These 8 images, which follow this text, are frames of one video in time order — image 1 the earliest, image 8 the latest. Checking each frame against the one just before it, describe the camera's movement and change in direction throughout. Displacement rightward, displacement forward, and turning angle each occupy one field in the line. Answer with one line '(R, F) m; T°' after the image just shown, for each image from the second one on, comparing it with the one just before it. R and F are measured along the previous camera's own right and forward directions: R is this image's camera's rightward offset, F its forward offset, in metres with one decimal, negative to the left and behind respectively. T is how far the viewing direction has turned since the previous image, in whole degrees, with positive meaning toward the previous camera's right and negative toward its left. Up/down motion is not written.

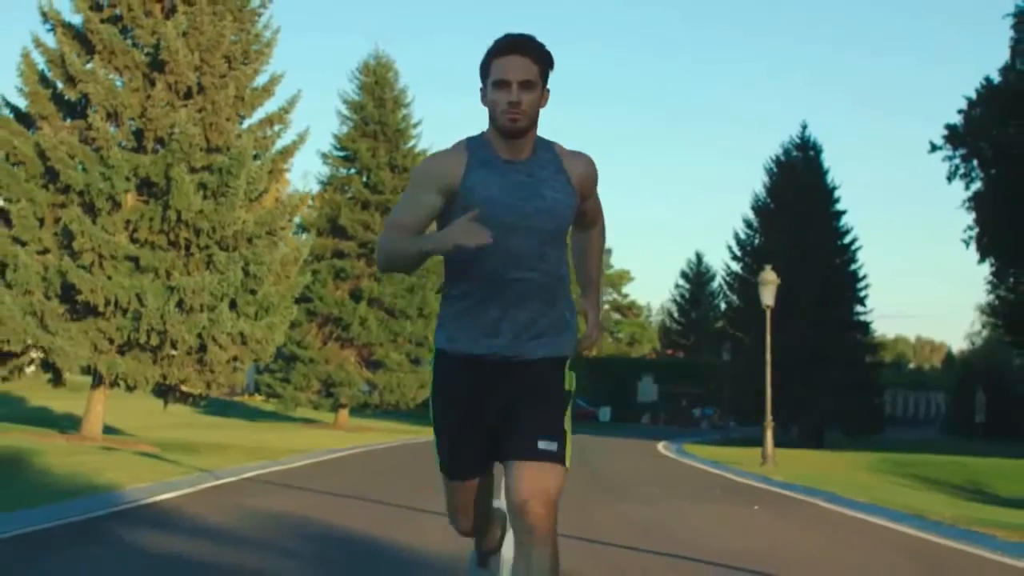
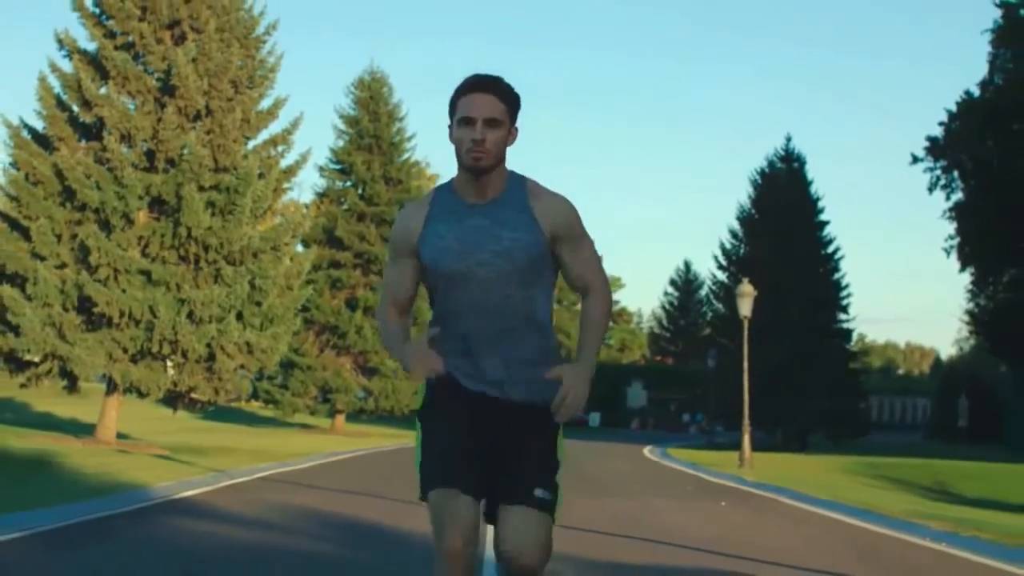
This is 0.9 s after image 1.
(0.0, -1.6) m; 0°
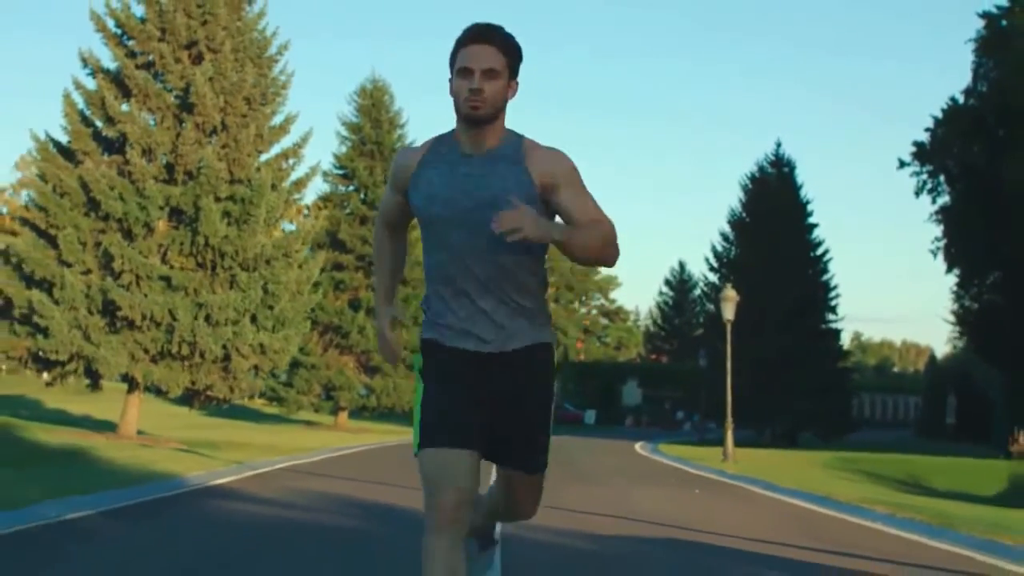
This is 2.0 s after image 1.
(0.0, -1.9) m; 0°
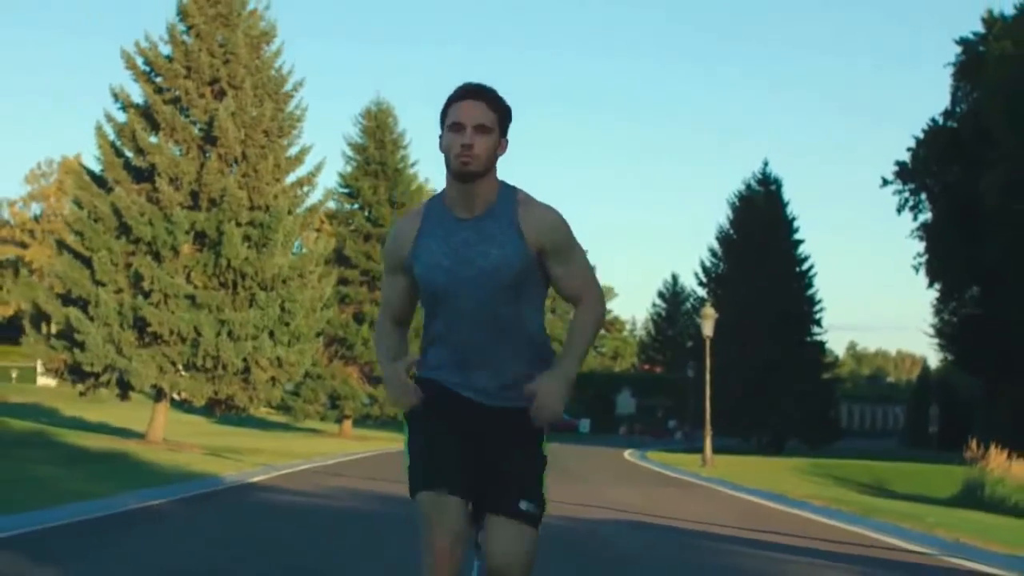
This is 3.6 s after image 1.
(0.0, -2.7) m; 0°
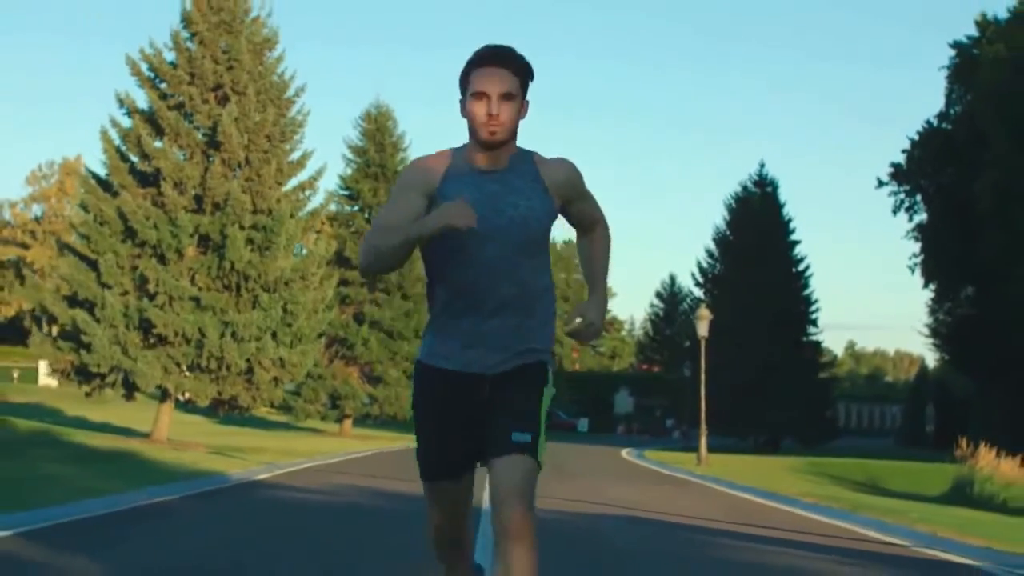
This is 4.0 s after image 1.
(0.0, -0.6) m; 0°
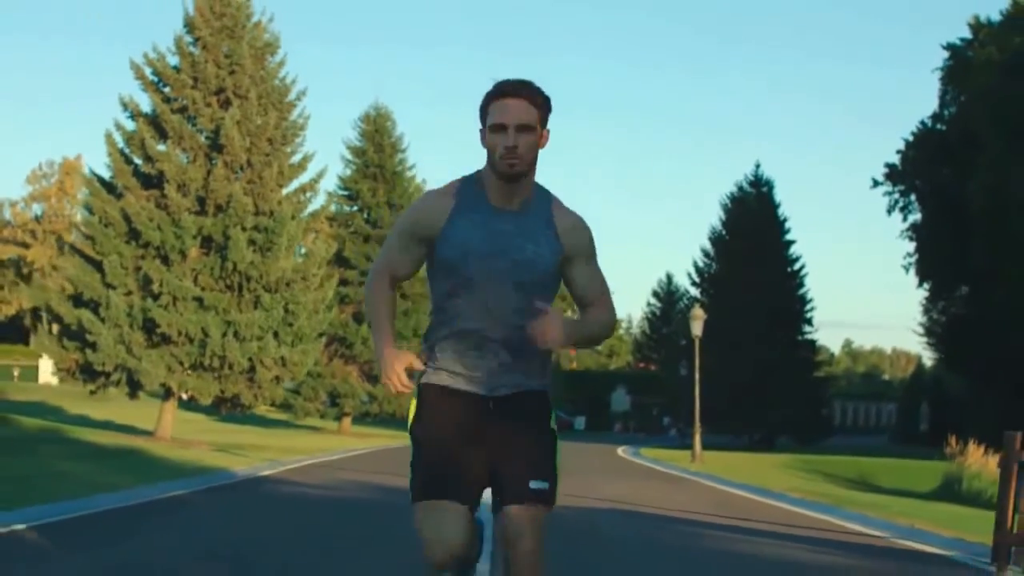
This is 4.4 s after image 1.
(0.0, -0.6) m; 0°
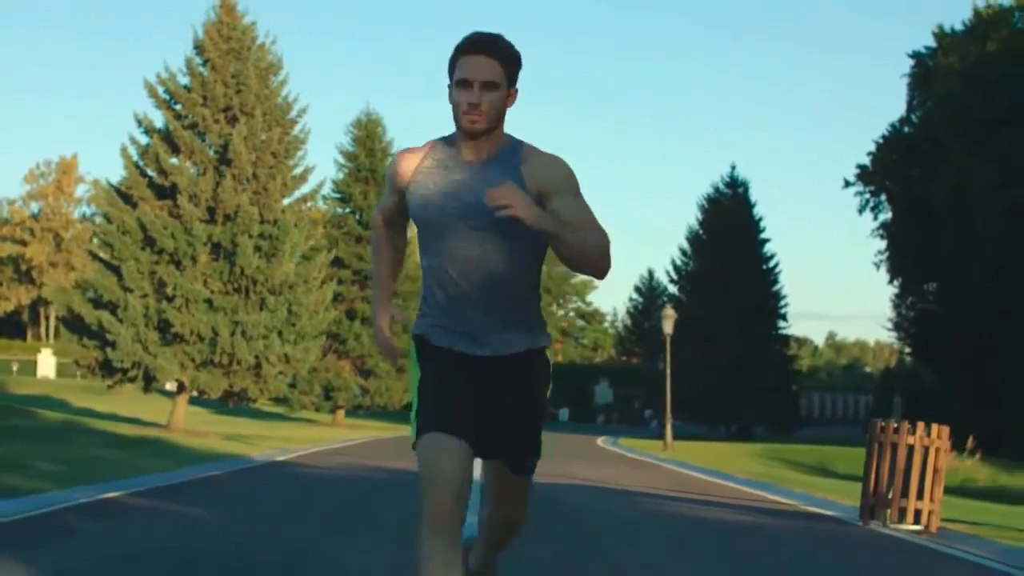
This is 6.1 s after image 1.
(0.0, -3.0) m; +1°
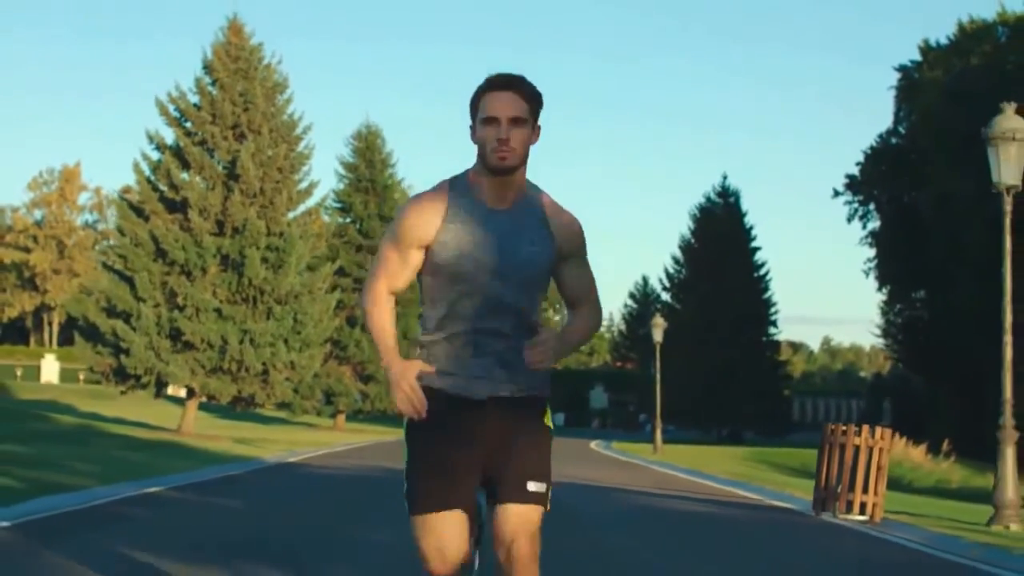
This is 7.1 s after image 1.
(0.0, -1.7) m; 0°
